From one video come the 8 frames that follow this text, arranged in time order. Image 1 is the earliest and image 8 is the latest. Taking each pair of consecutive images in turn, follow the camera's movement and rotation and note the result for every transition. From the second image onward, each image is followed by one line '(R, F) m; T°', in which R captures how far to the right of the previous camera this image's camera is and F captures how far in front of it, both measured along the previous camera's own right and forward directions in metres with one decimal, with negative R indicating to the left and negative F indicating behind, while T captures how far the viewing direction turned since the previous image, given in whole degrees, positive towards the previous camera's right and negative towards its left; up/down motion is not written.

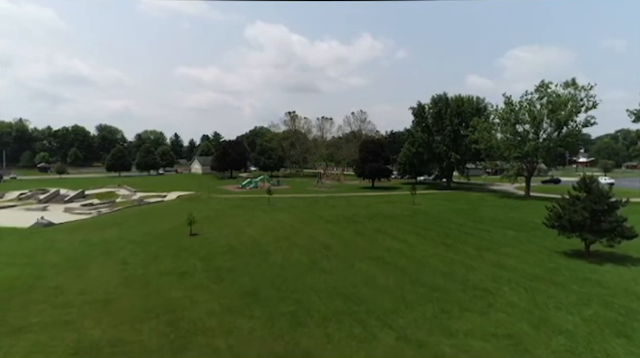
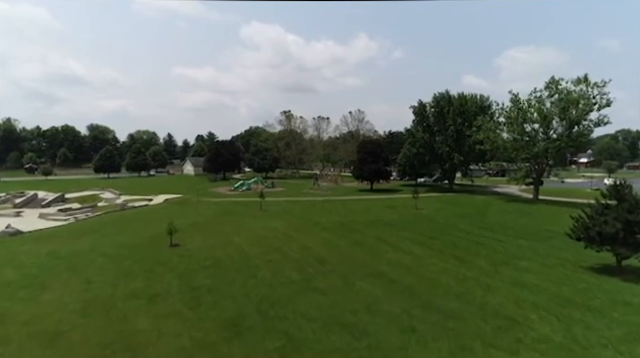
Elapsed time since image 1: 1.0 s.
(+0.1, +1.8) m; 0°
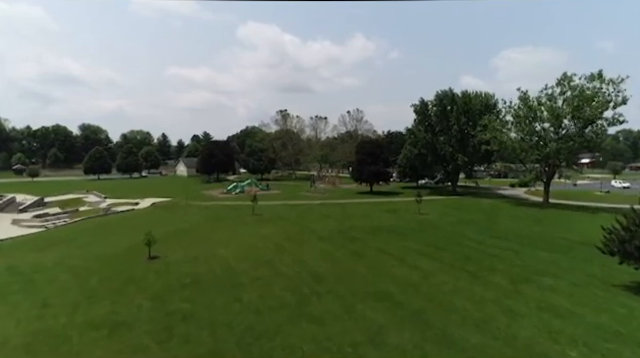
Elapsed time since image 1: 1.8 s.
(+0.1, +1.7) m; 0°
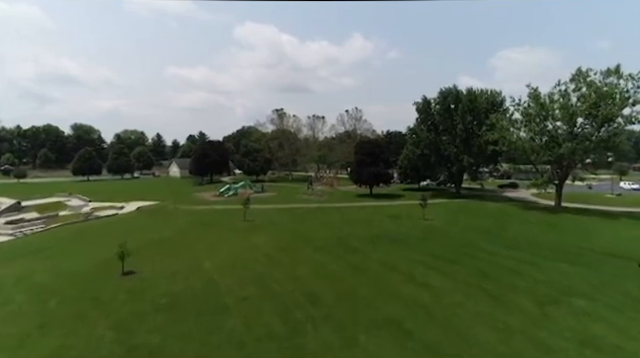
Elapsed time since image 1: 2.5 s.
(+0.1, +1.7) m; 0°
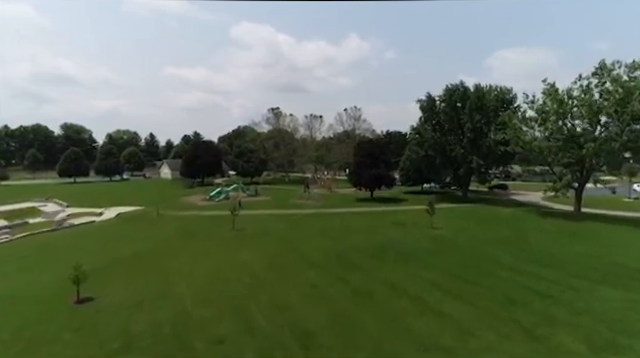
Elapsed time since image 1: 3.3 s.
(+0.1, +2.1) m; 0°
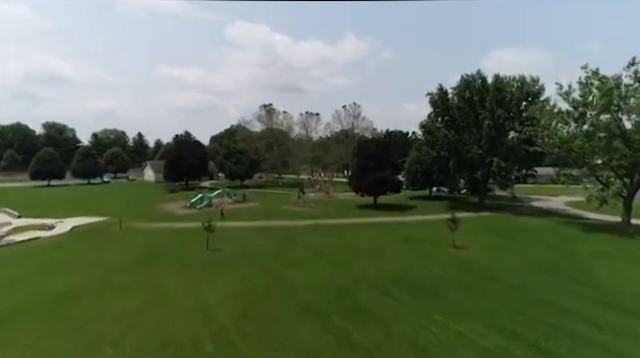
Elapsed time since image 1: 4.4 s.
(+0.1, +3.8) m; +1°
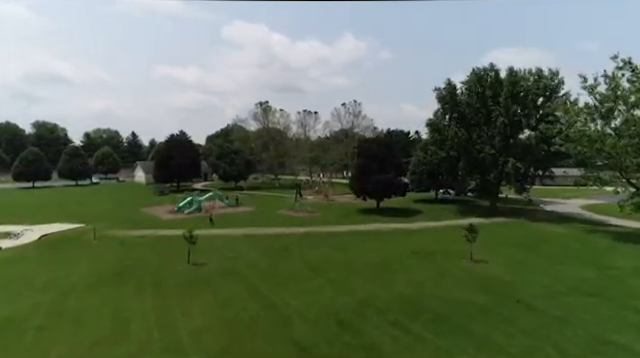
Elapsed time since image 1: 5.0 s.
(0.0, +2.1) m; 0°
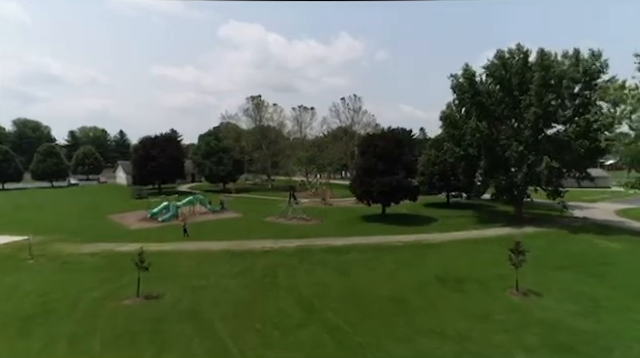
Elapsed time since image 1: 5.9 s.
(+0.1, +3.5) m; 0°
